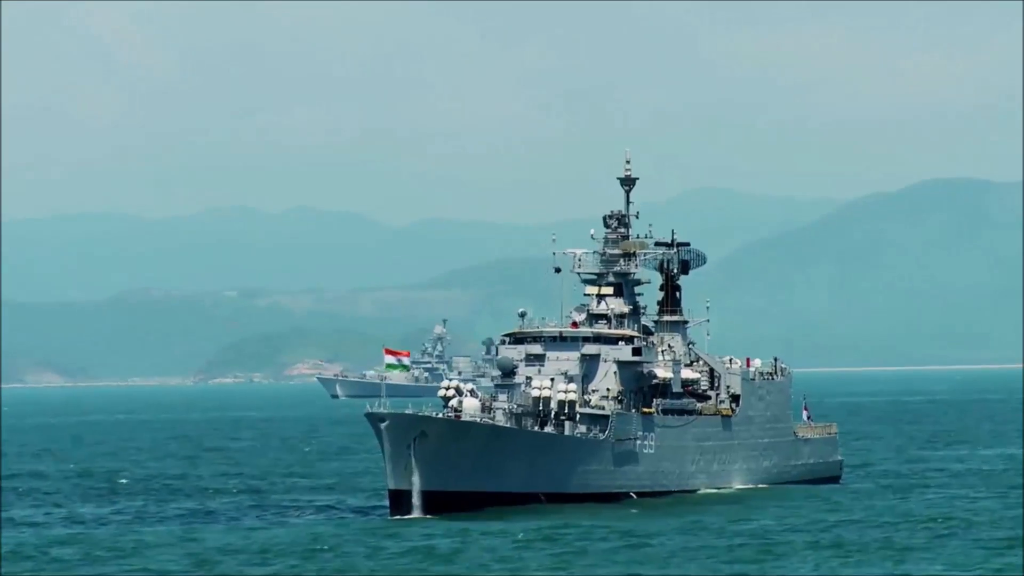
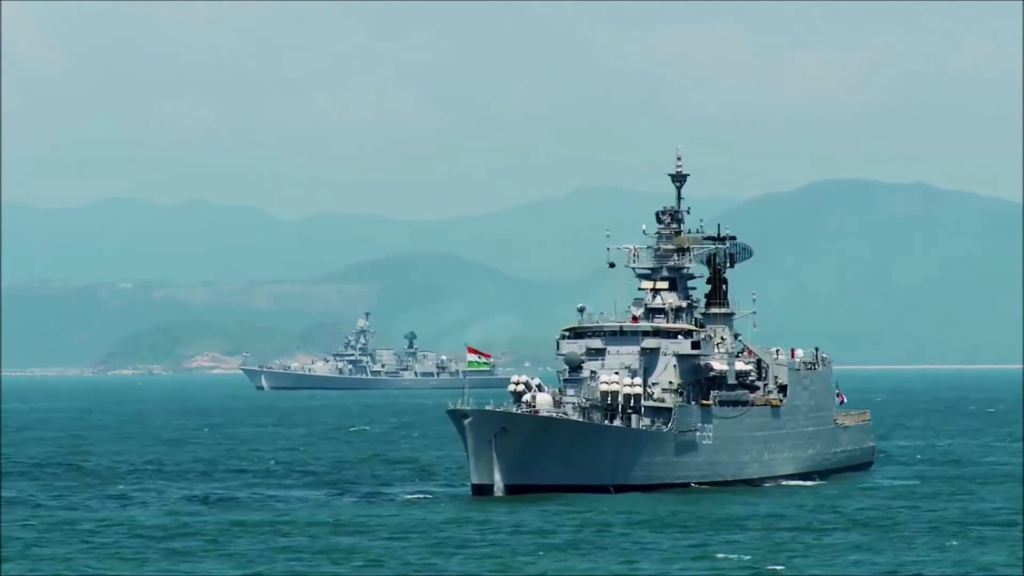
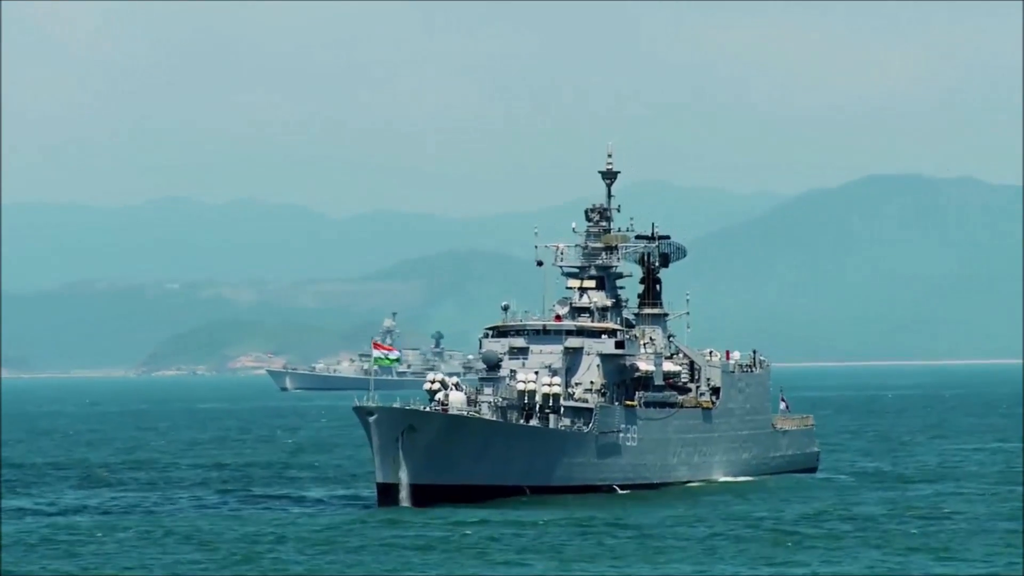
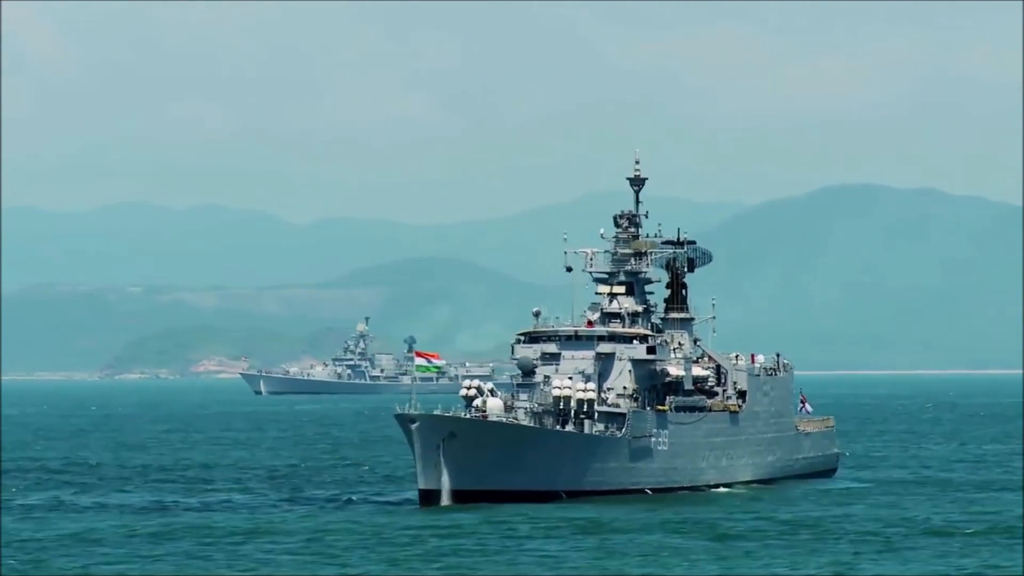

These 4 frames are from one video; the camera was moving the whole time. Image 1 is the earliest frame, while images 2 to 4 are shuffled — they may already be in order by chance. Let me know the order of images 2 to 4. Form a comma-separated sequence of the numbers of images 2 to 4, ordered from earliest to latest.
3, 4, 2
